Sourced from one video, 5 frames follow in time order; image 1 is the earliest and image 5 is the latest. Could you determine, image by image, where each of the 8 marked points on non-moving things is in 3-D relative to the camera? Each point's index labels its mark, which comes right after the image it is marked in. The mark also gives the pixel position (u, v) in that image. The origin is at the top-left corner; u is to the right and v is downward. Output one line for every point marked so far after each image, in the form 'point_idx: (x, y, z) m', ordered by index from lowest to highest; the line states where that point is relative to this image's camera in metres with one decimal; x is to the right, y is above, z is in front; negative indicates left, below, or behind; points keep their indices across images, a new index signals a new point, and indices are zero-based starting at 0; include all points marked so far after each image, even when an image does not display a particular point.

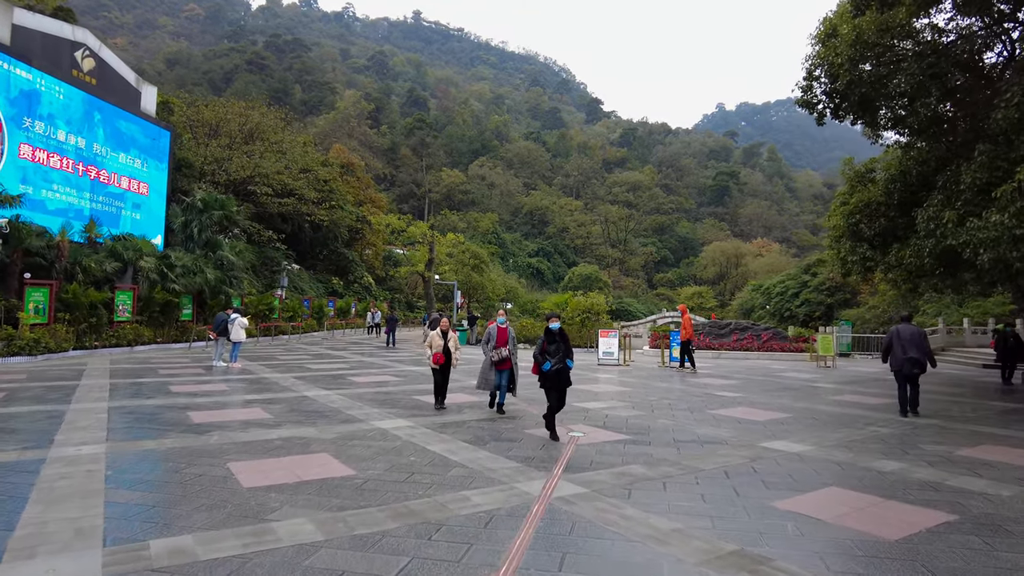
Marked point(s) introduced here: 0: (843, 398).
0: (+5.1, -1.7, +10.0) m
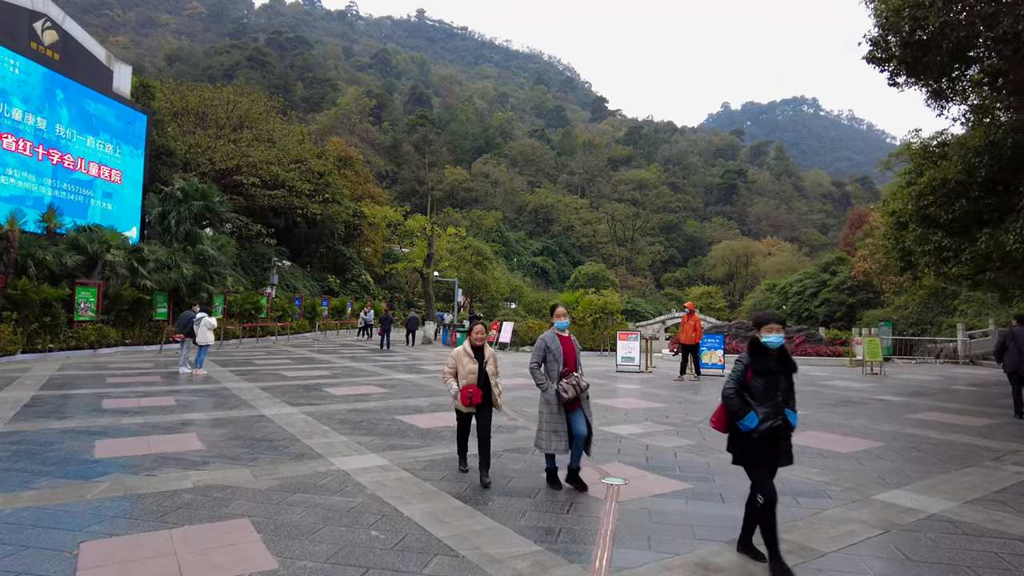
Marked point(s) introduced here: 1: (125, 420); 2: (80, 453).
0: (+5.2, -1.6, +8.2) m
1: (-4.0, -1.4, +6.7) m
2: (-3.4, -1.3, +5.1) m
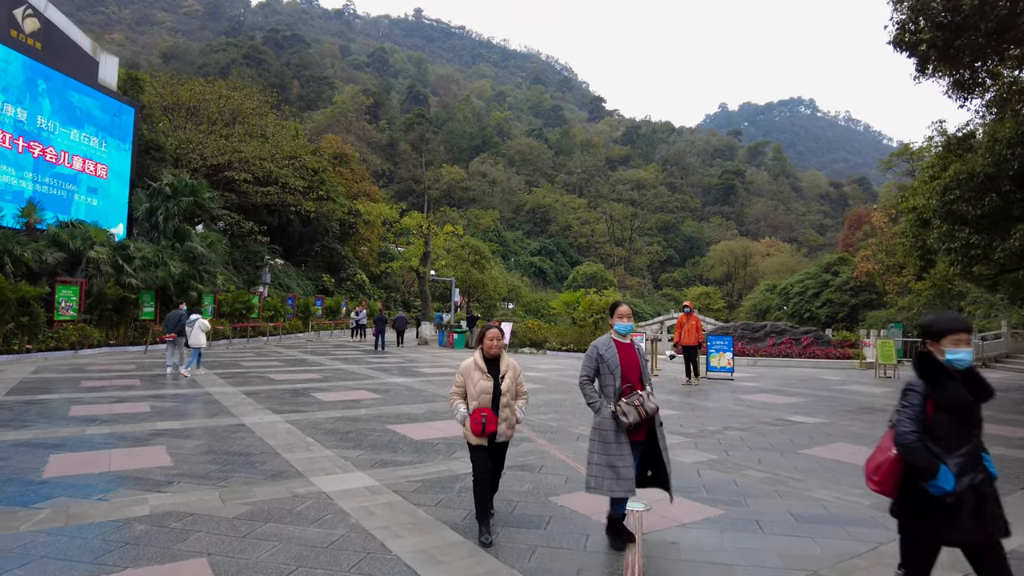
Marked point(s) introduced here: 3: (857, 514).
0: (+5.2, -1.6, +7.6) m
1: (-4.0, -1.3, +6.1) m
2: (-3.4, -1.3, +4.5) m
3: (+2.1, -1.4, +4.0) m
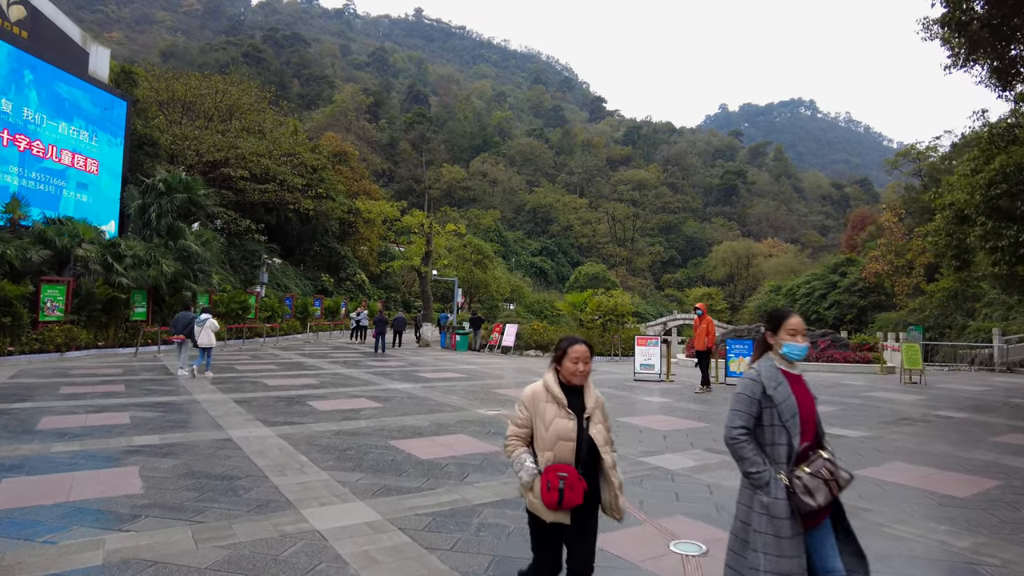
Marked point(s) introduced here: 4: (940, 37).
0: (+5.4, -1.6, +7.0) m
1: (-3.8, -1.3, +5.4) m
2: (-3.2, -1.3, +3.9) m
3: (+2.3, -1.4, +3.3) m
4: (+7.4, +4.4, +11.2) m
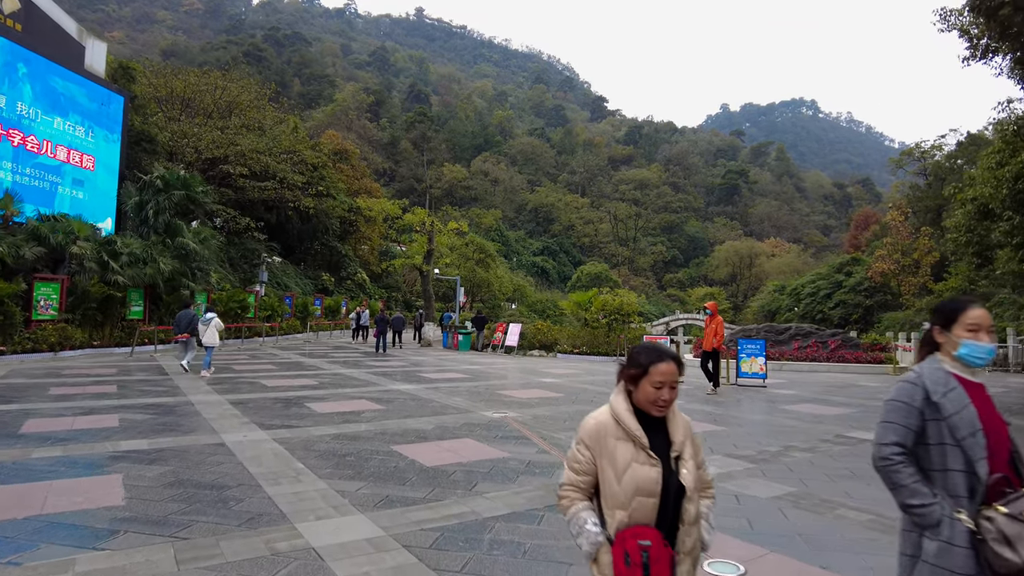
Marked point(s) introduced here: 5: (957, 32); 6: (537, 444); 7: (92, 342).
0: (+5.5, -1.6, +6.6) m
1: (-3.7, -1.3, +5.1) m
2: (-3.1, -1.2, +3.5) m
3: (+2.4, -1.4, +3.0) m
4: (+7.5, +4.4, +10.9) m
5: (+7.5, +4.3, +11.0) m
6: (+0.2, -1.4, +5.7) m
7: (-9.6, -1.2, +14.8) m
